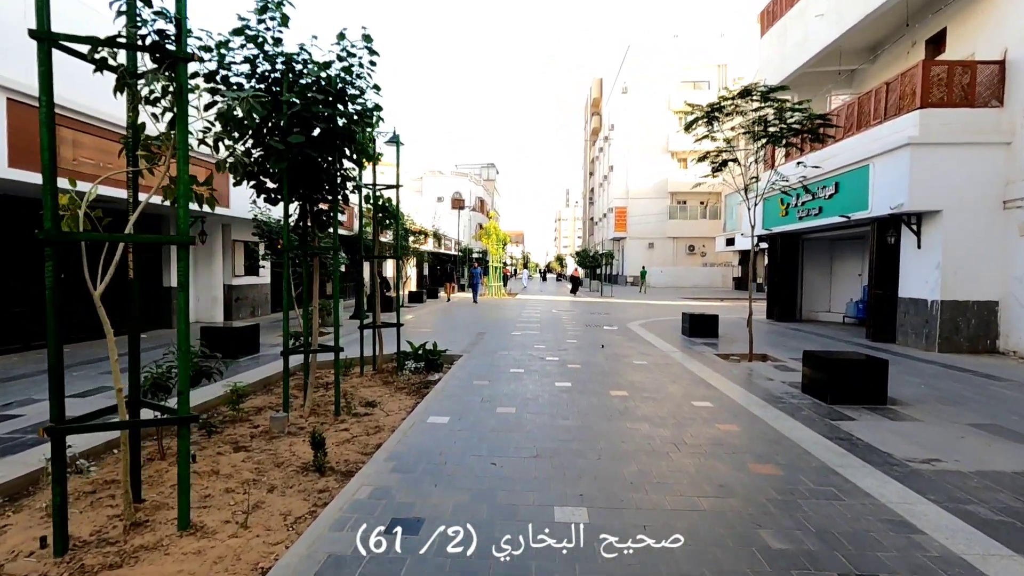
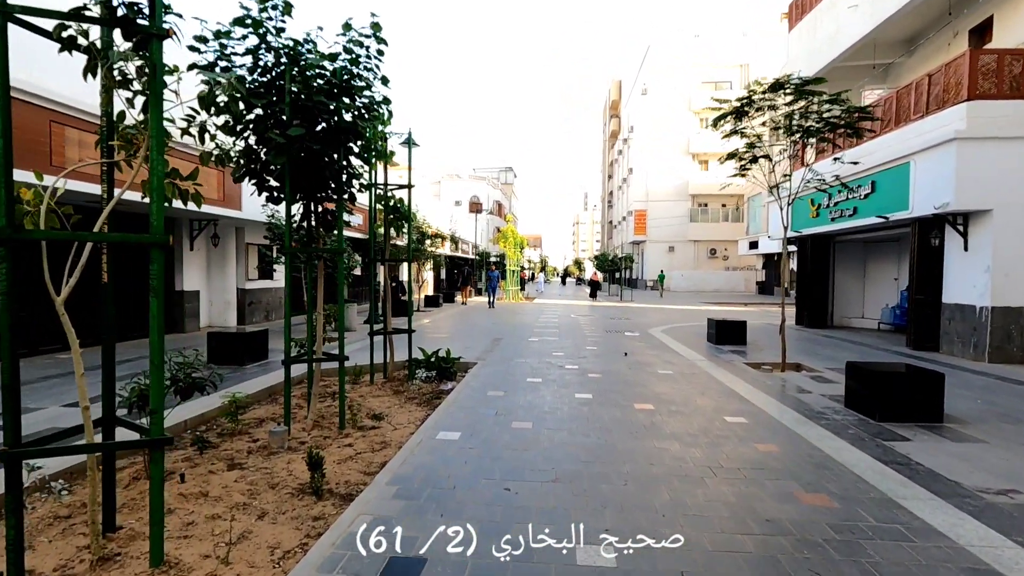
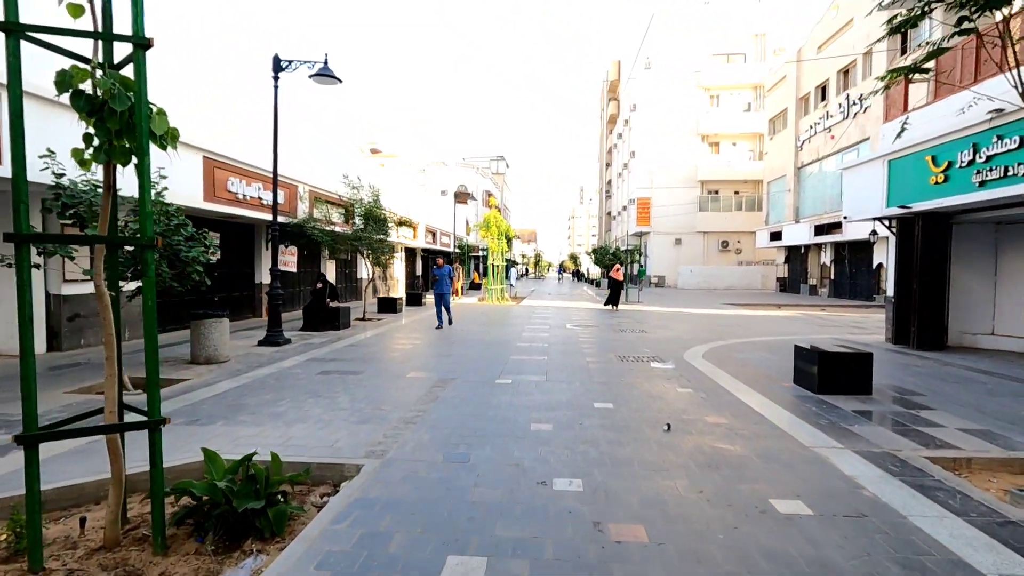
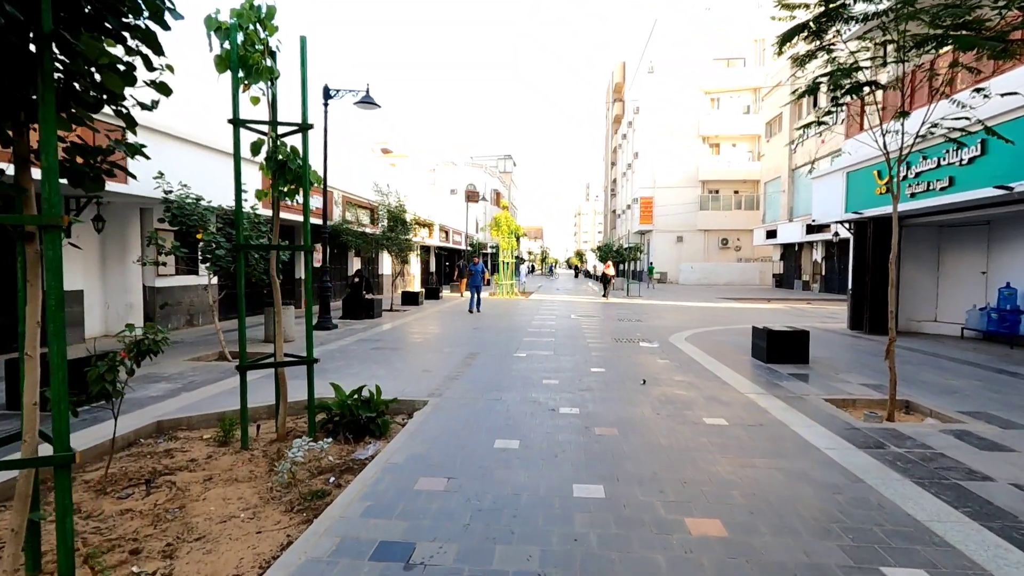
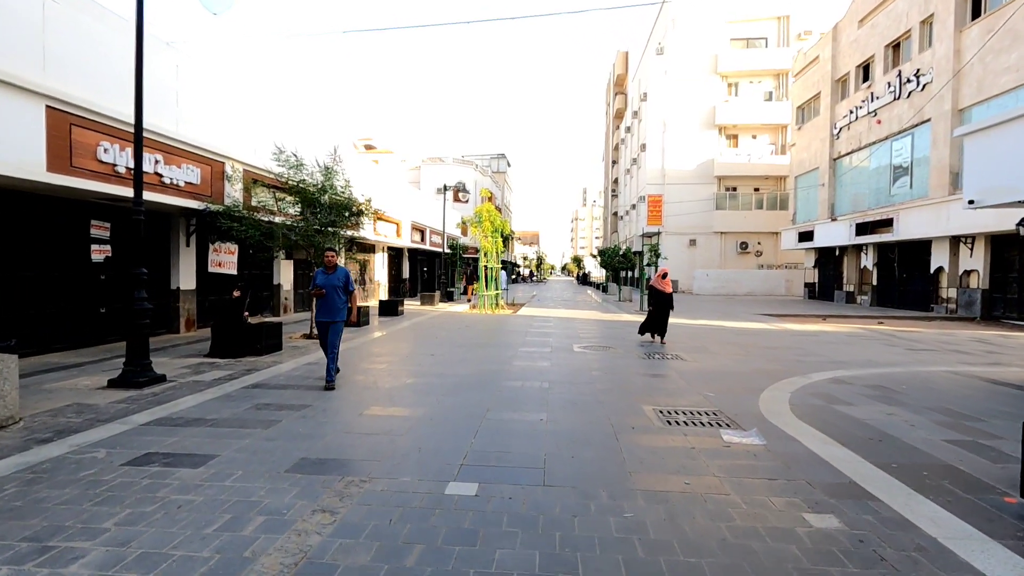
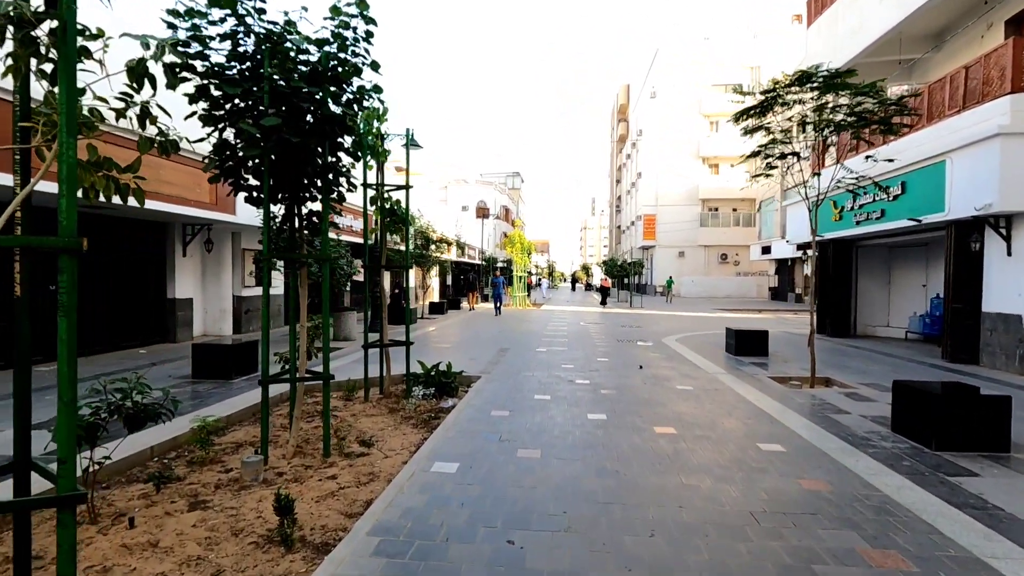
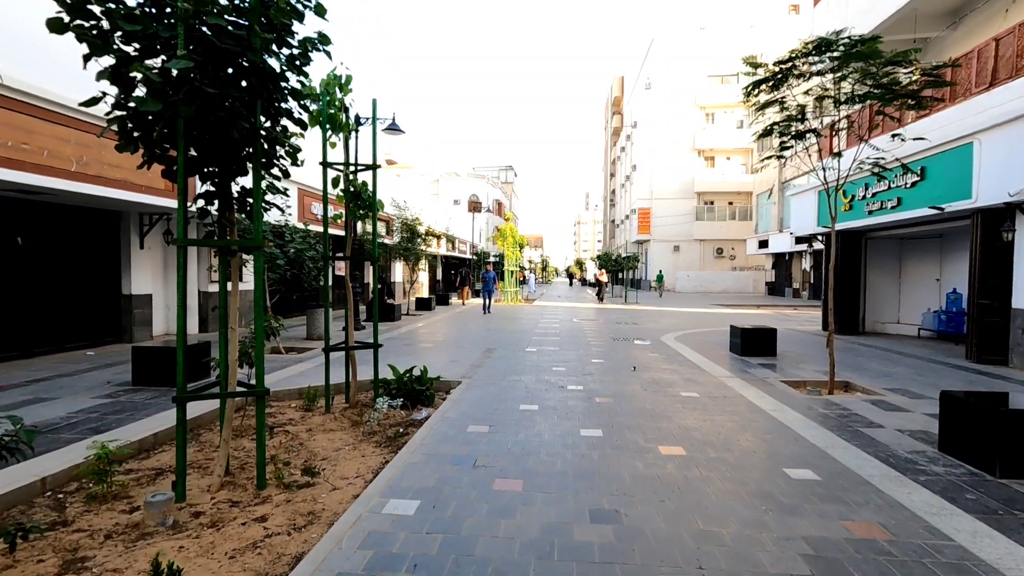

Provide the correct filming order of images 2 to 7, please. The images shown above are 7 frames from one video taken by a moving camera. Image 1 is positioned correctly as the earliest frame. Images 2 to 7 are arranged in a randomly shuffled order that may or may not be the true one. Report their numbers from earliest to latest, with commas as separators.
2, 6, 7, 4, 3, 5
